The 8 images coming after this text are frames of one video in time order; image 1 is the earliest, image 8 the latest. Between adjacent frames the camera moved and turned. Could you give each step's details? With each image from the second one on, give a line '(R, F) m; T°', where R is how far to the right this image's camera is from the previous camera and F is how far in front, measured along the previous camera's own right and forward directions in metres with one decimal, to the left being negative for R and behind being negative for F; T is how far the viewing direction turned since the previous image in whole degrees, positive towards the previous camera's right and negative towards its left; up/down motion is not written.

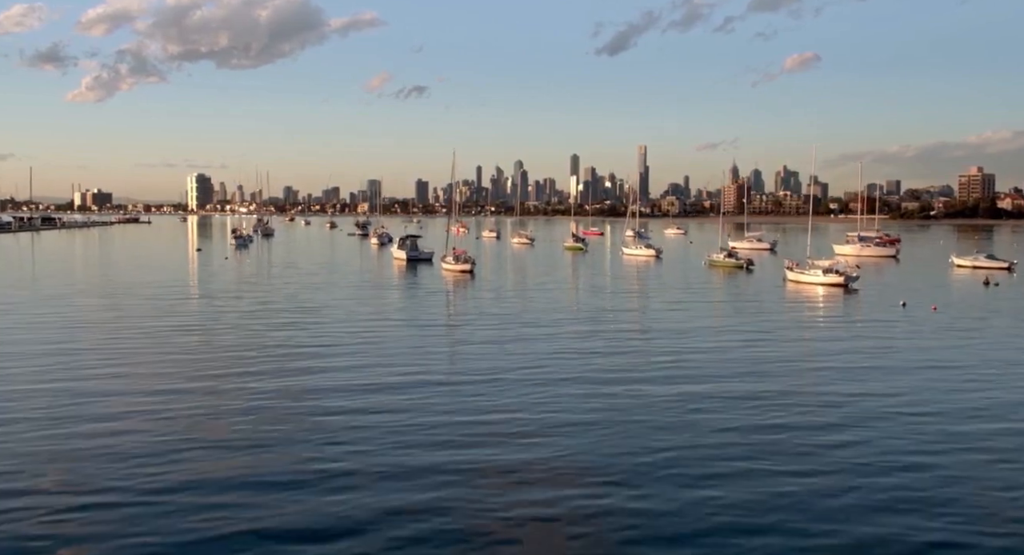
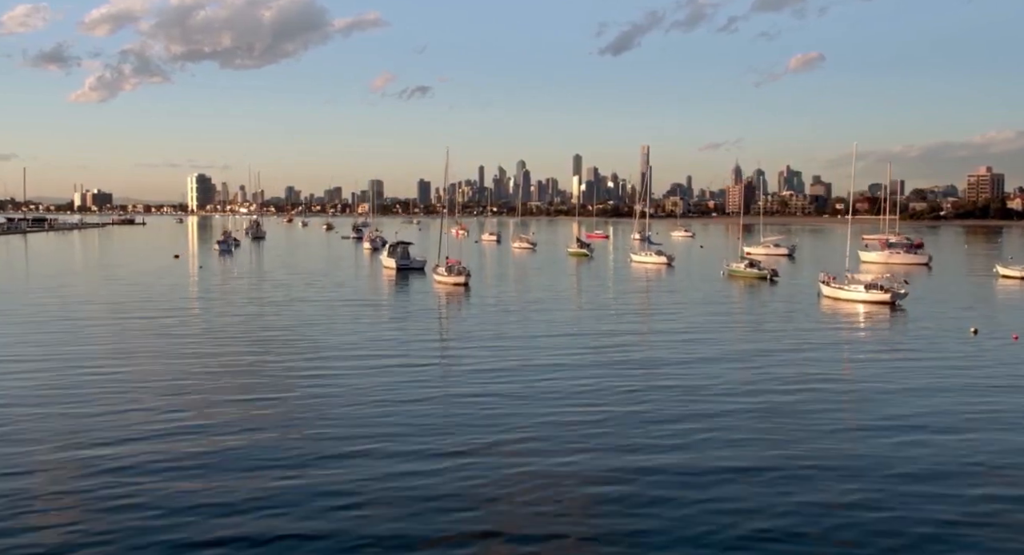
(+0.2, +6.3) m; 0°
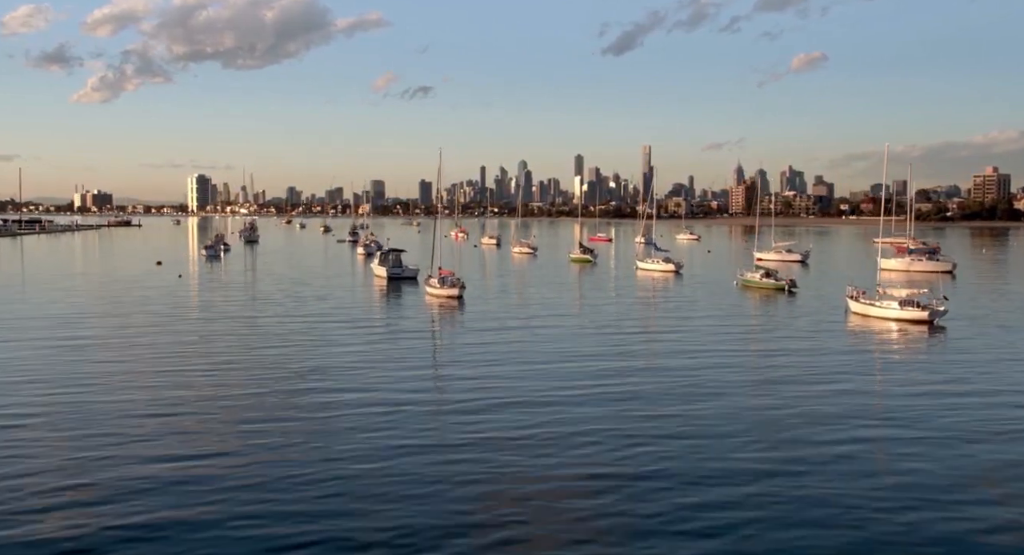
(+0.2, +4.3) m; 0°
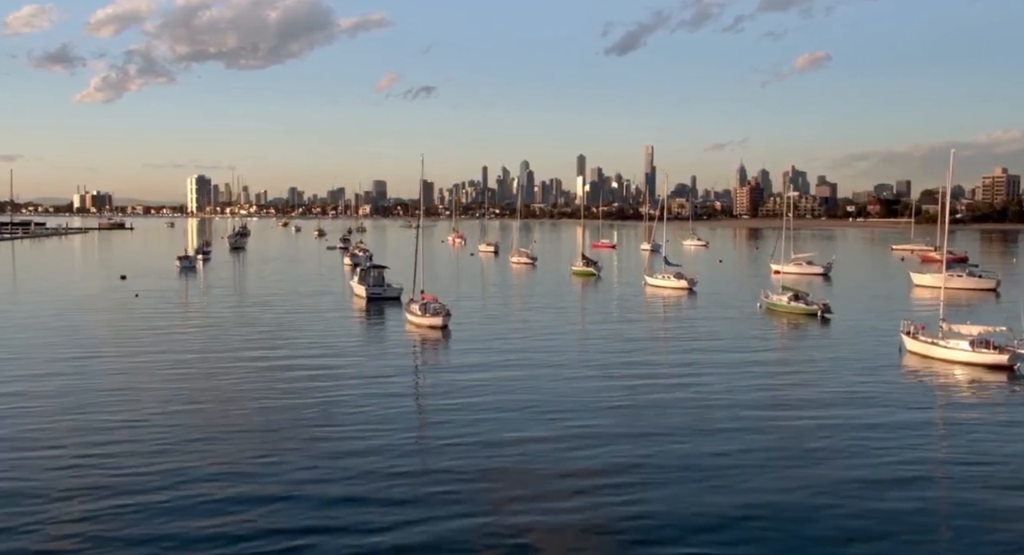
(+0.4, +7.0) m; 0°
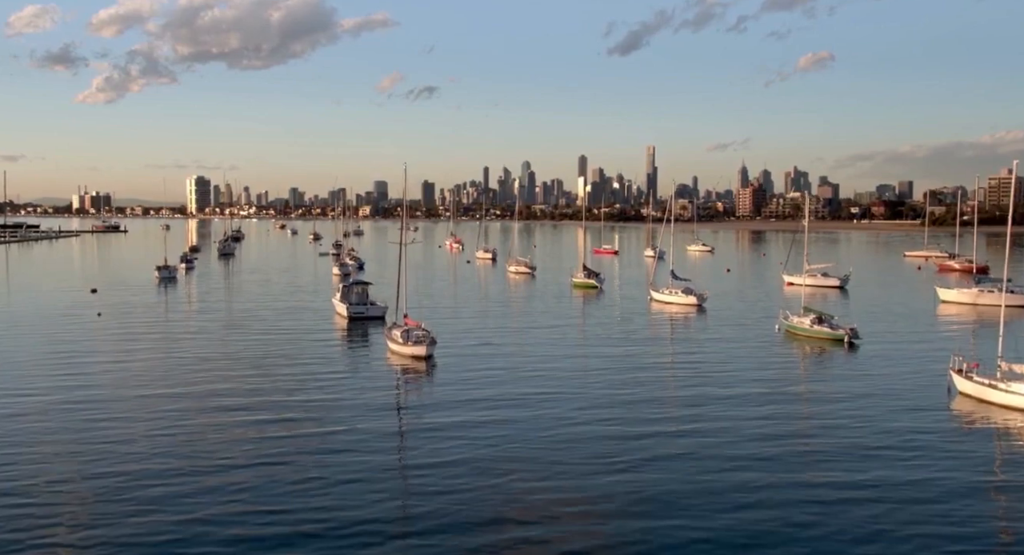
(+0.3, +4.8) m; 0°
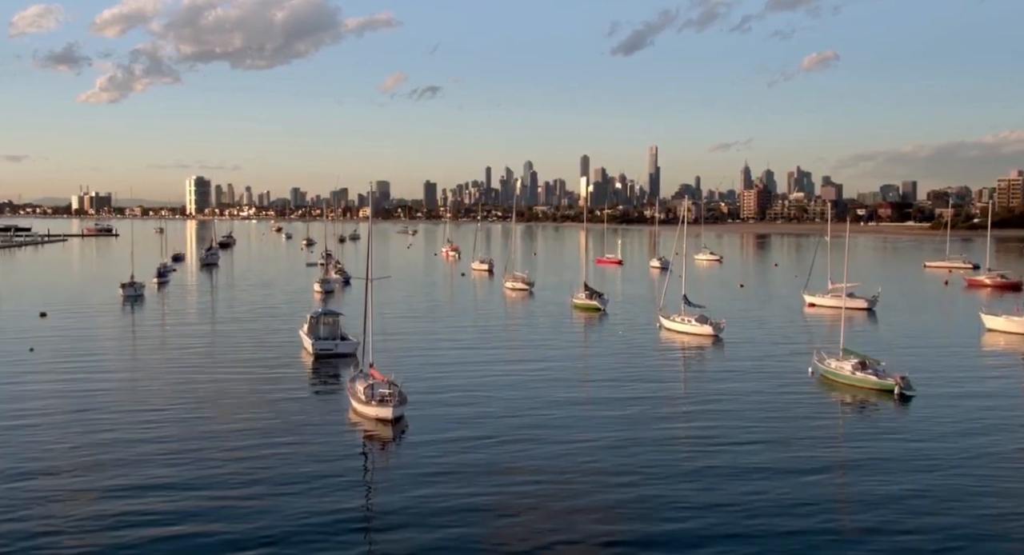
(+0.5, +7.0) m; 0°
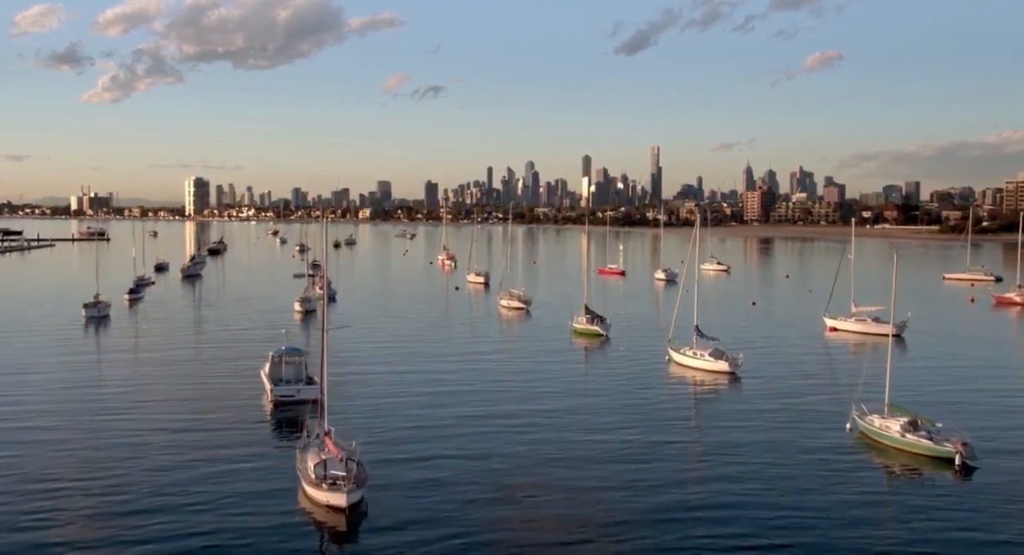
(+0.4, +6.1) m; 0°
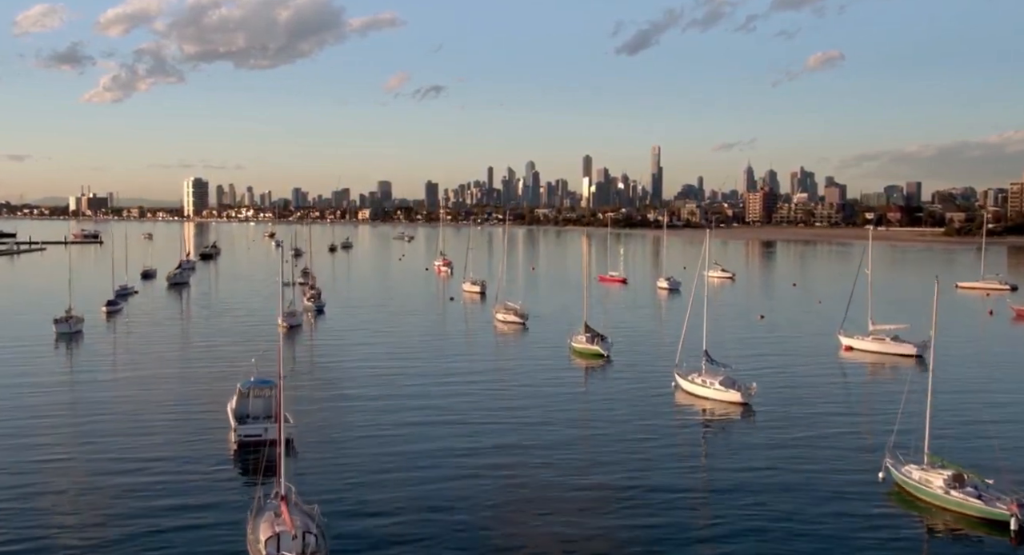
(+0.3, +4.1) m; 0°
